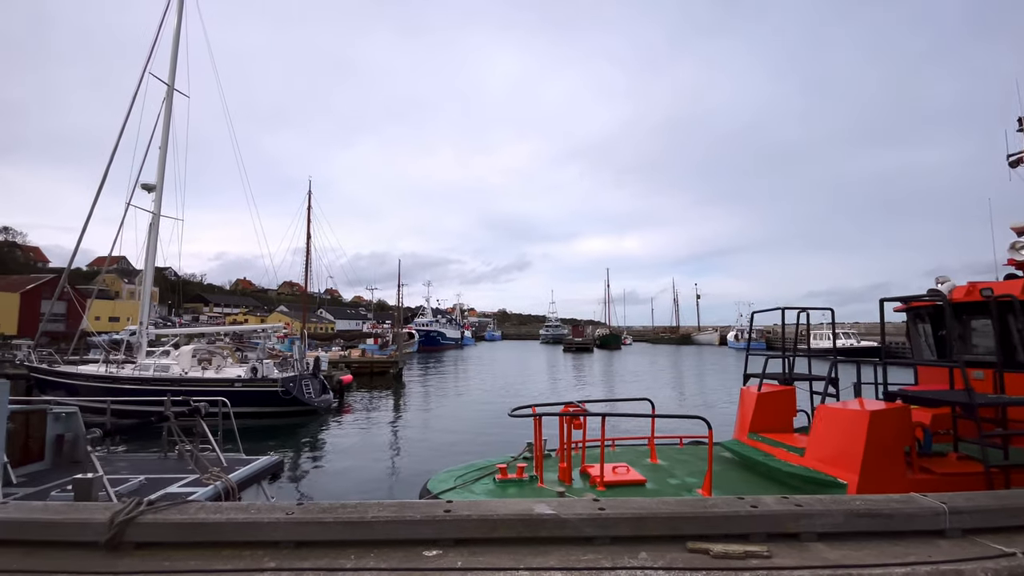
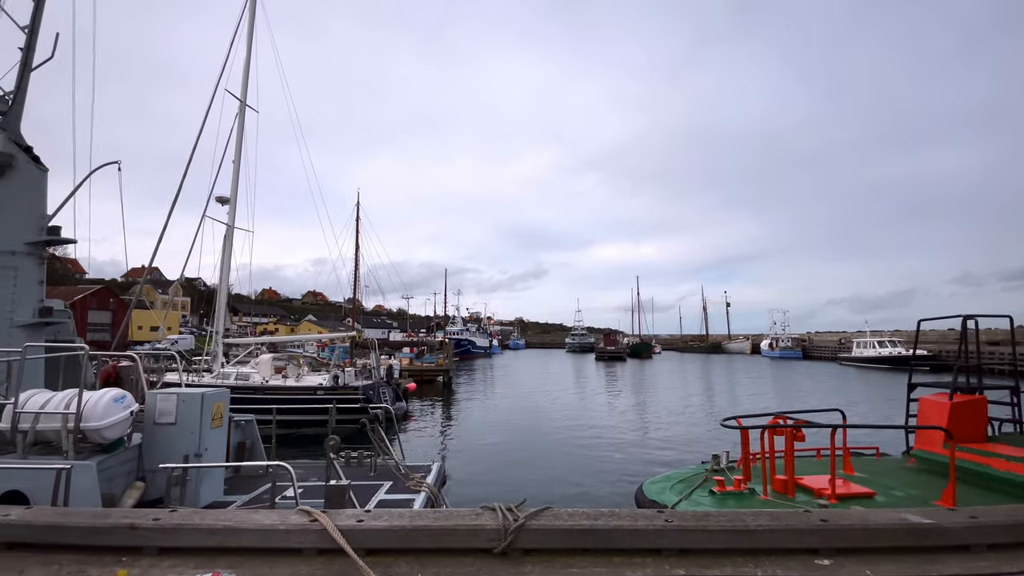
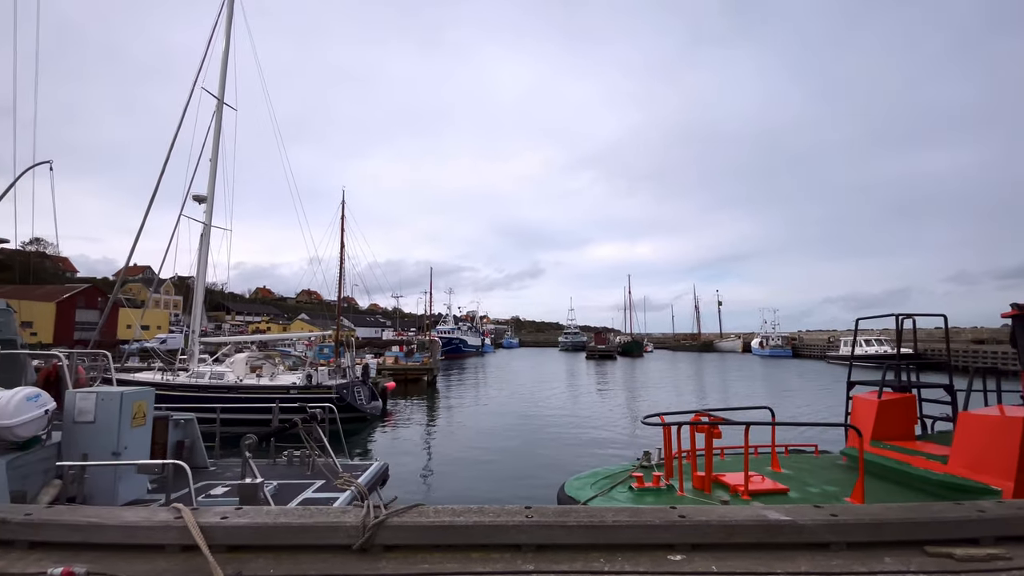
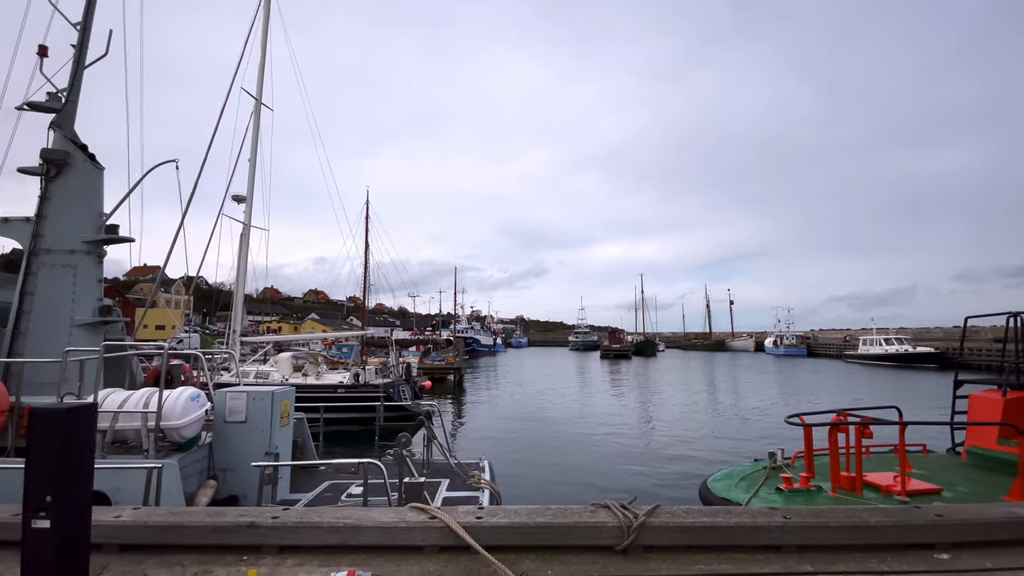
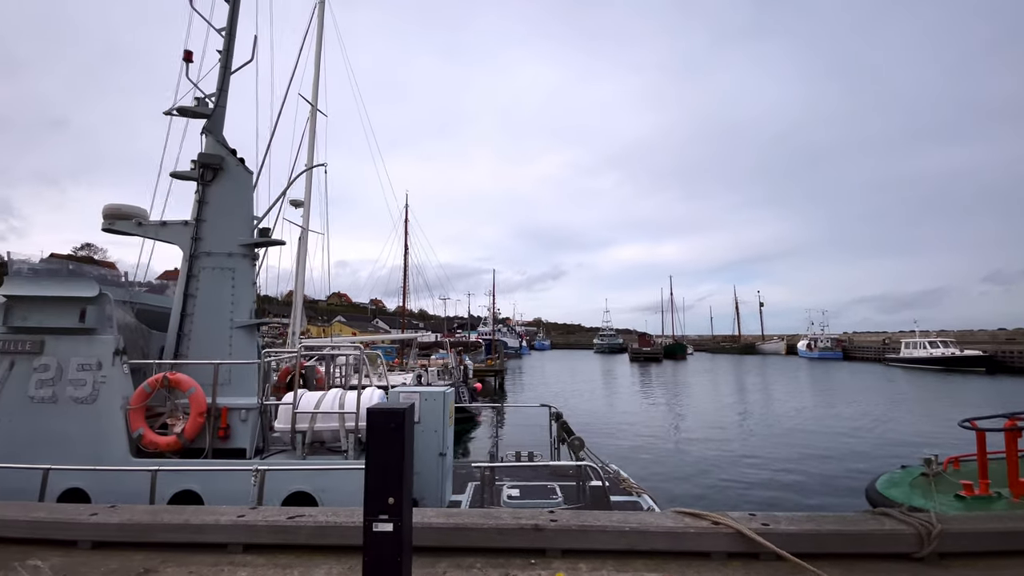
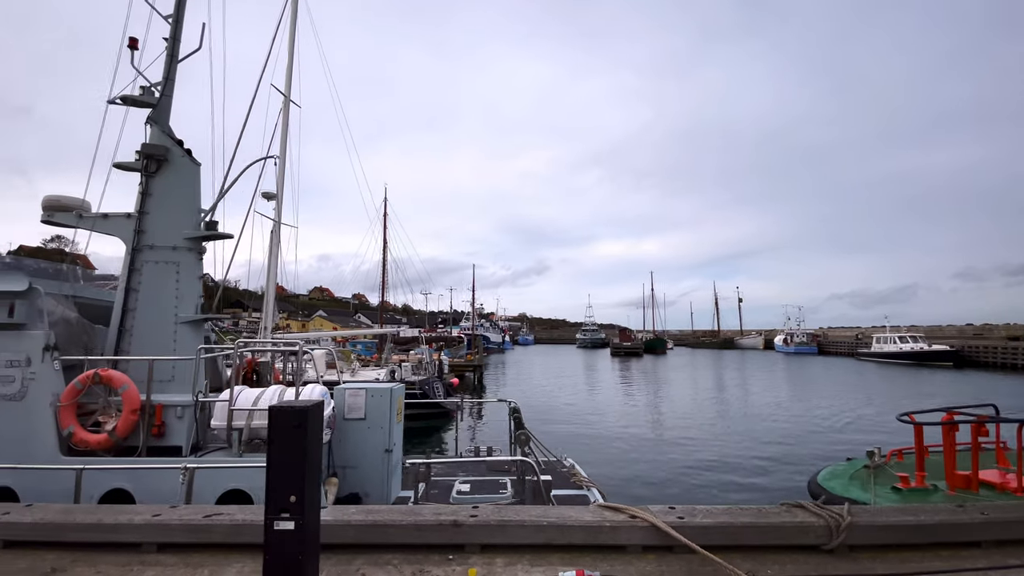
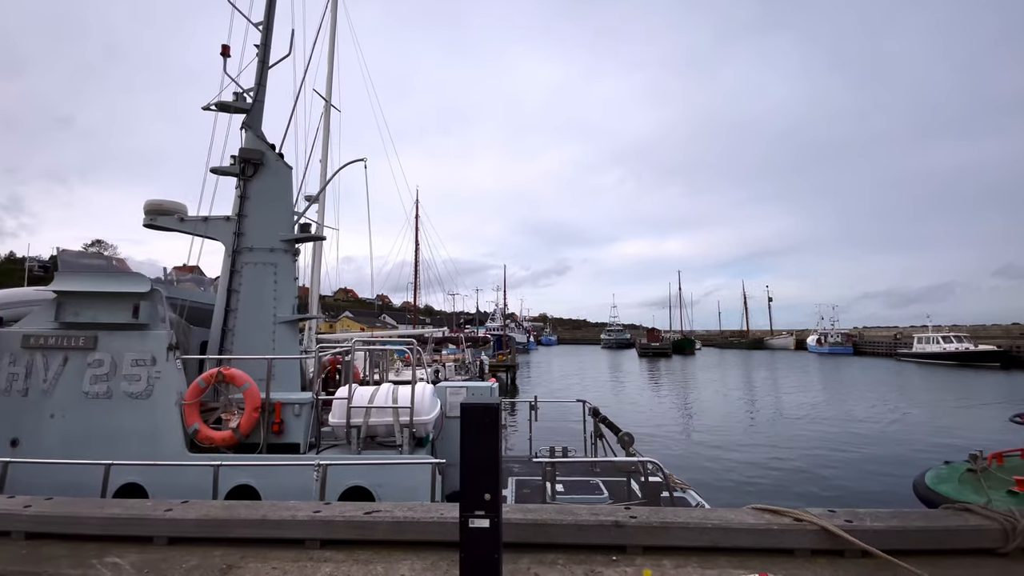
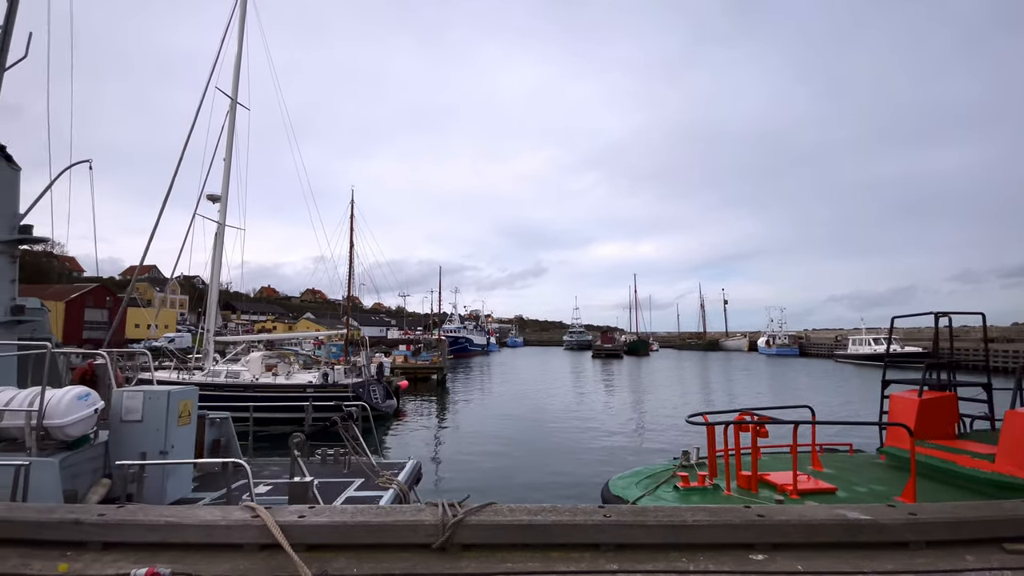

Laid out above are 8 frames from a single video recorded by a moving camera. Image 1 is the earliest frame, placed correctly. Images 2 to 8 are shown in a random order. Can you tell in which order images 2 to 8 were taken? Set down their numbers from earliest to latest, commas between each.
3, 8, 2, 4, 6, 5, 7
